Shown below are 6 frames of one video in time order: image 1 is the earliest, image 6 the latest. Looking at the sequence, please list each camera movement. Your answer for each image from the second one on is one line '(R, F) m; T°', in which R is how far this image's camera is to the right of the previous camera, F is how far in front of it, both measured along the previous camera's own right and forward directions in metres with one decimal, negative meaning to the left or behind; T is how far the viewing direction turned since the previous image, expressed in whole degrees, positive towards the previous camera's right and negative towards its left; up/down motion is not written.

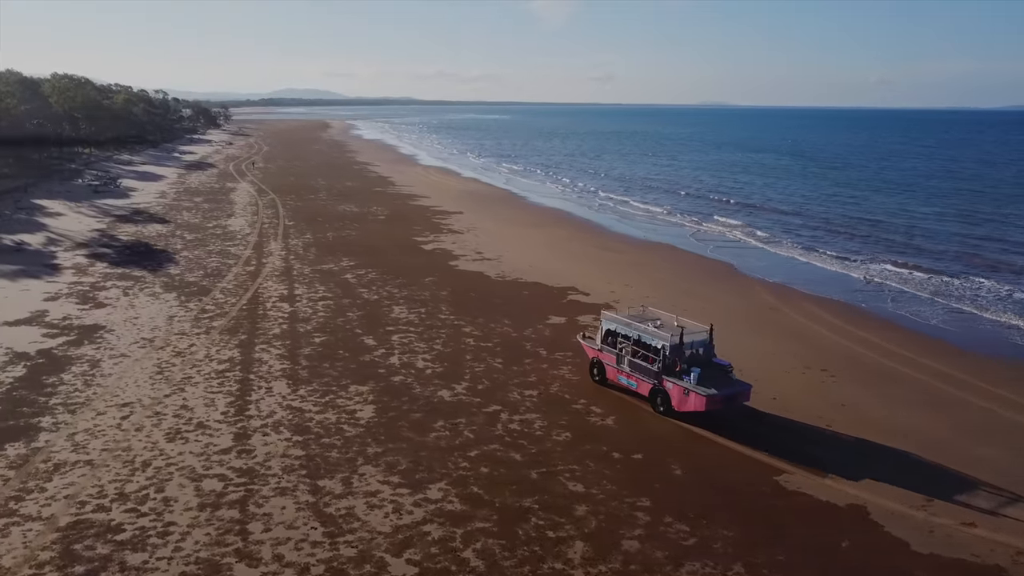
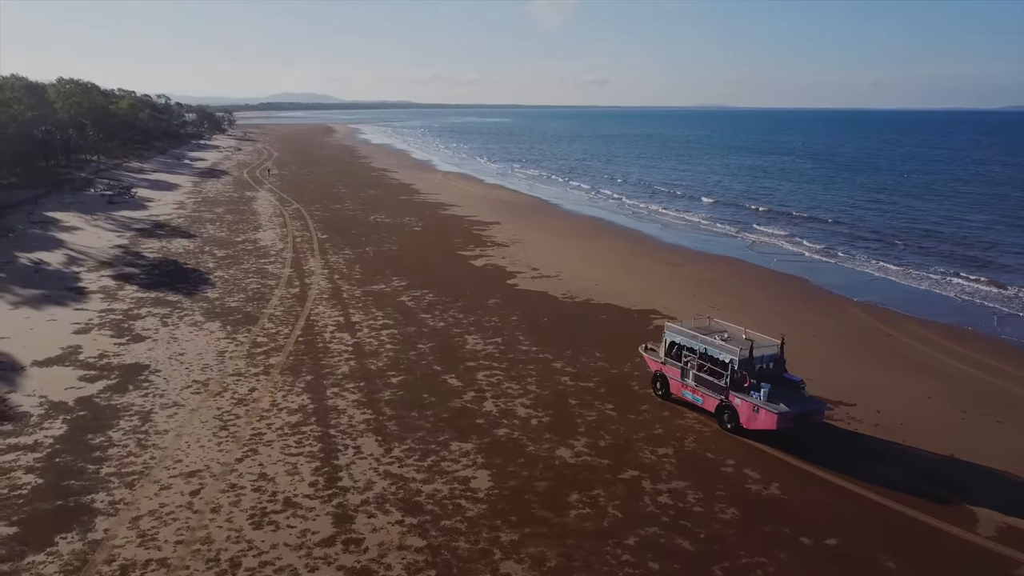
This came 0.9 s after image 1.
(-1.7, +2.0) m; 0°
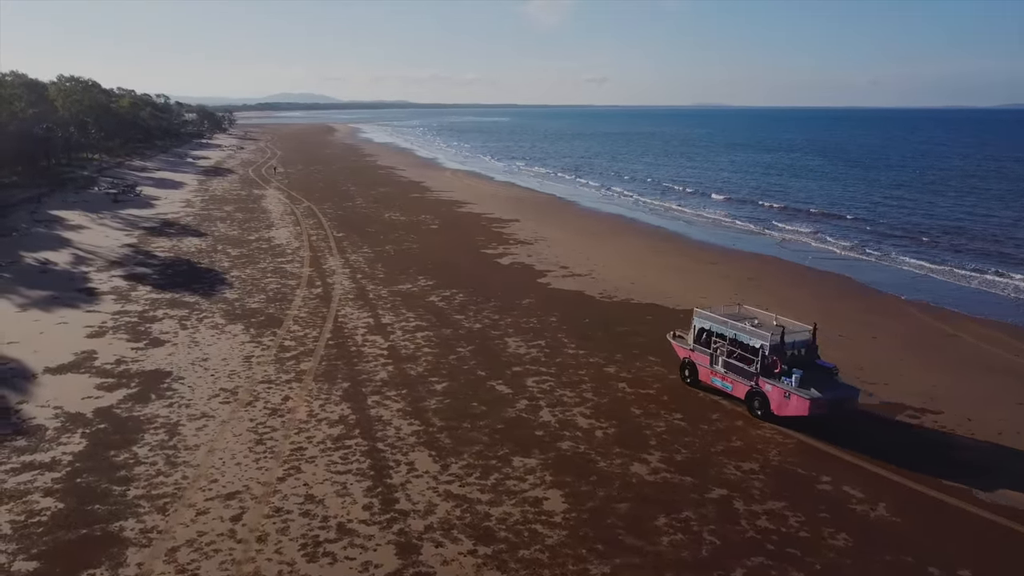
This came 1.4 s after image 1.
(-0.8, +1.0) m; 0°
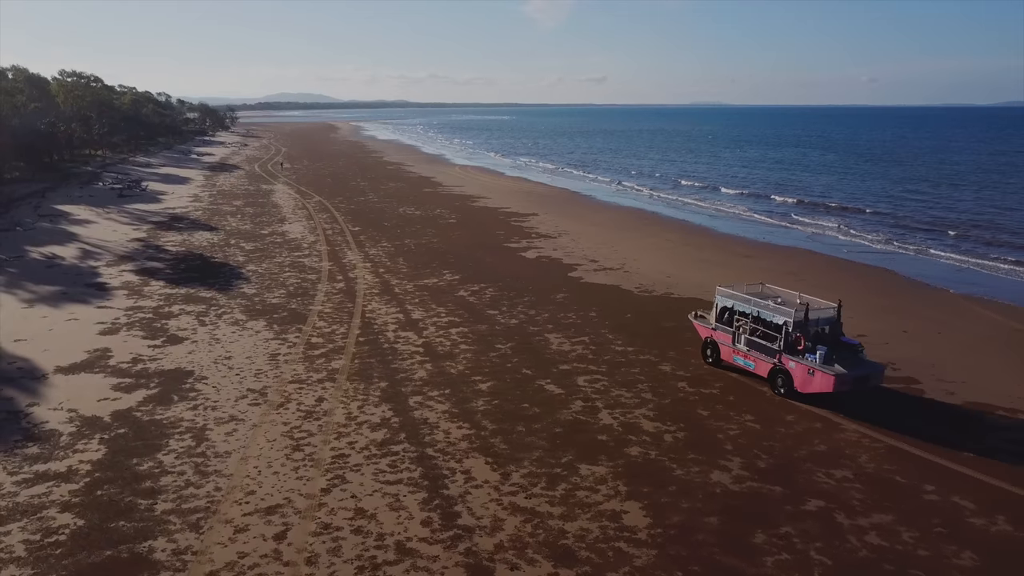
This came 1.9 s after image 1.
(-0.7, +1.0) m; 0°
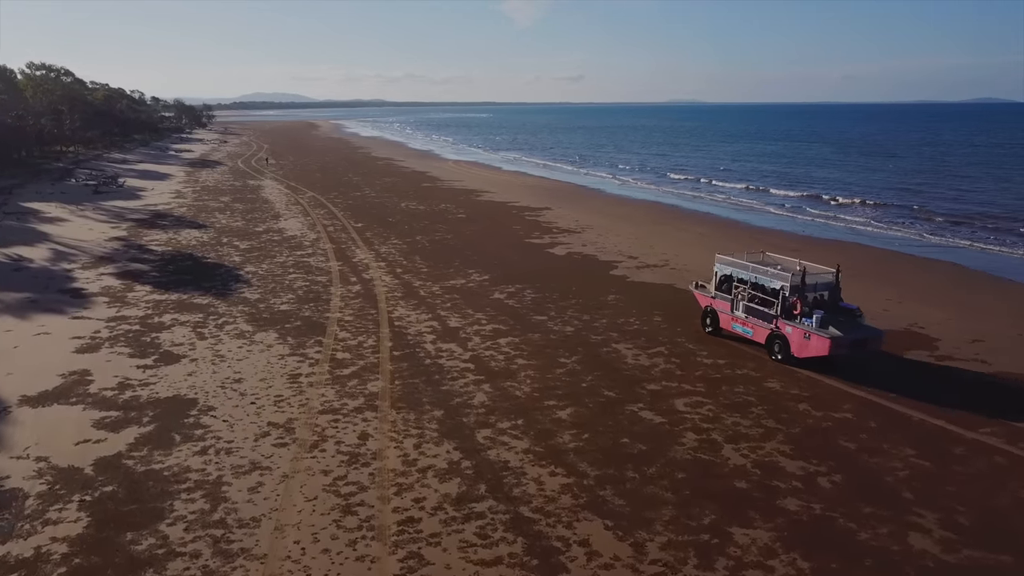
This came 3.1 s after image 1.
(-1.1, +2.3) m; +1°
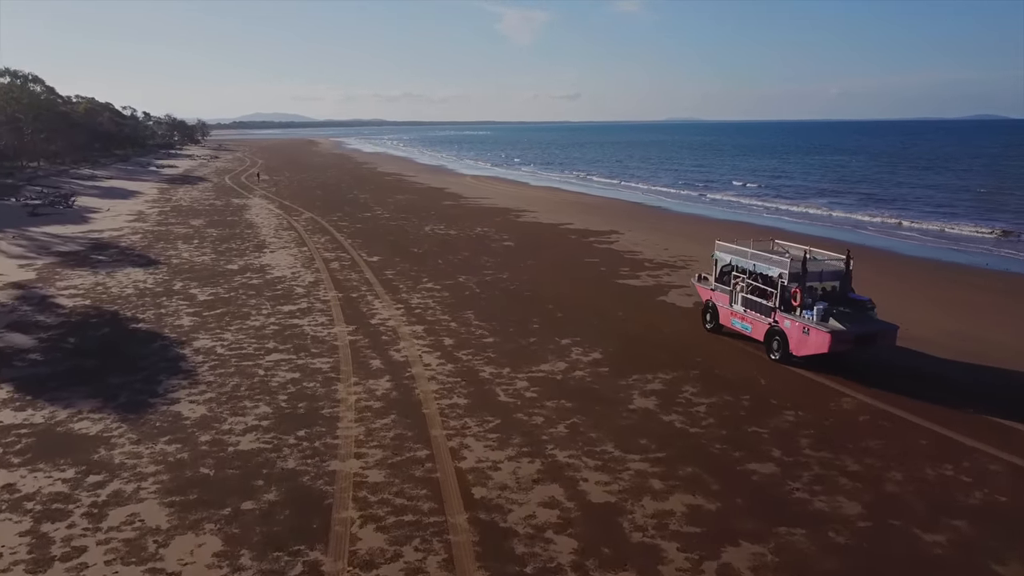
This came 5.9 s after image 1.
(-1.5, +6.7) m; 0°
